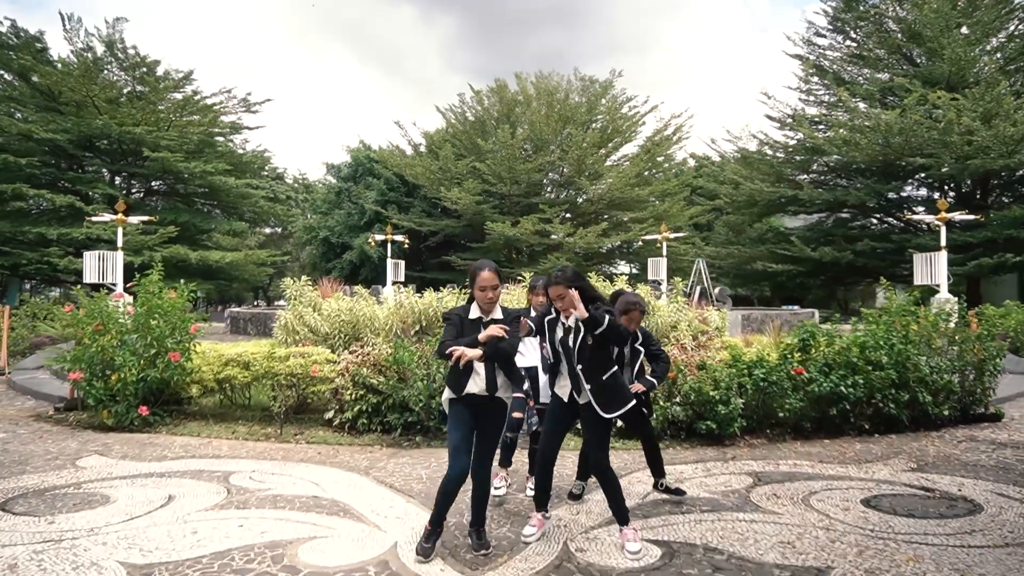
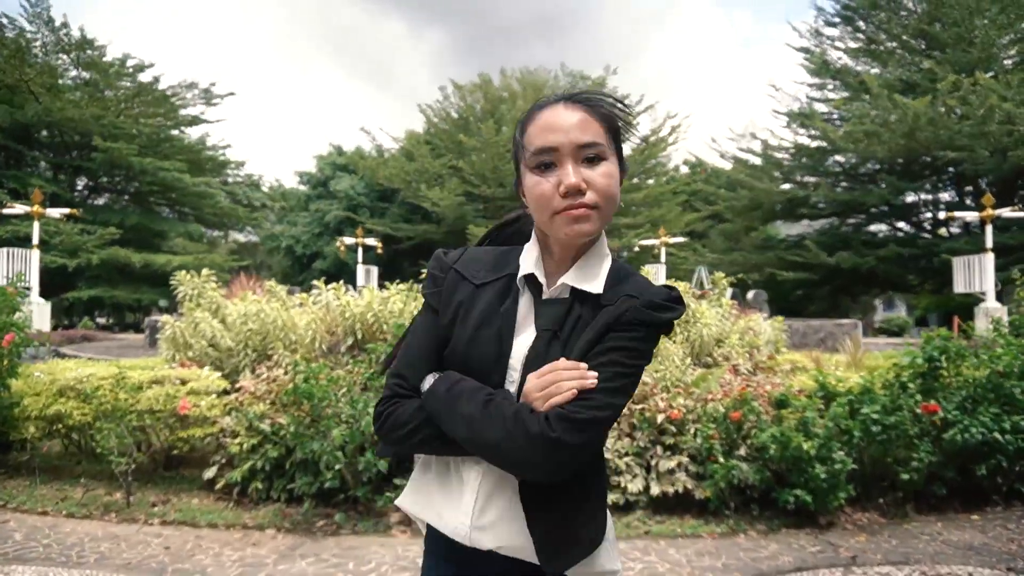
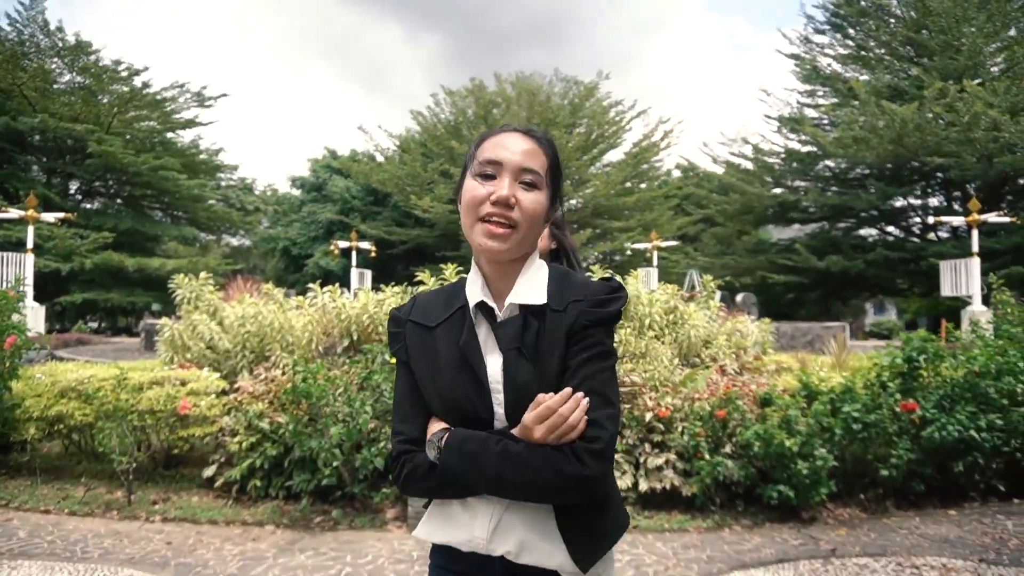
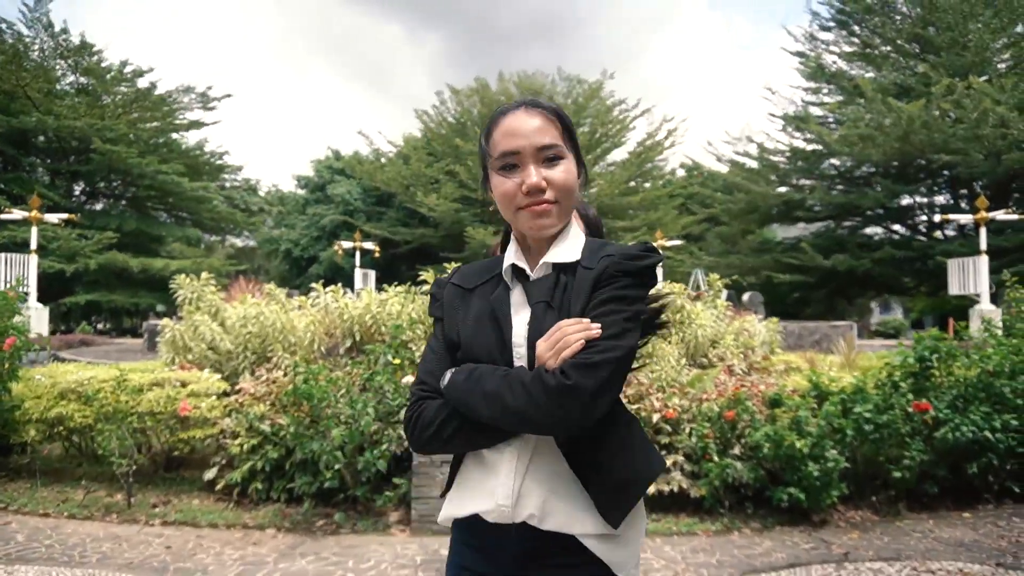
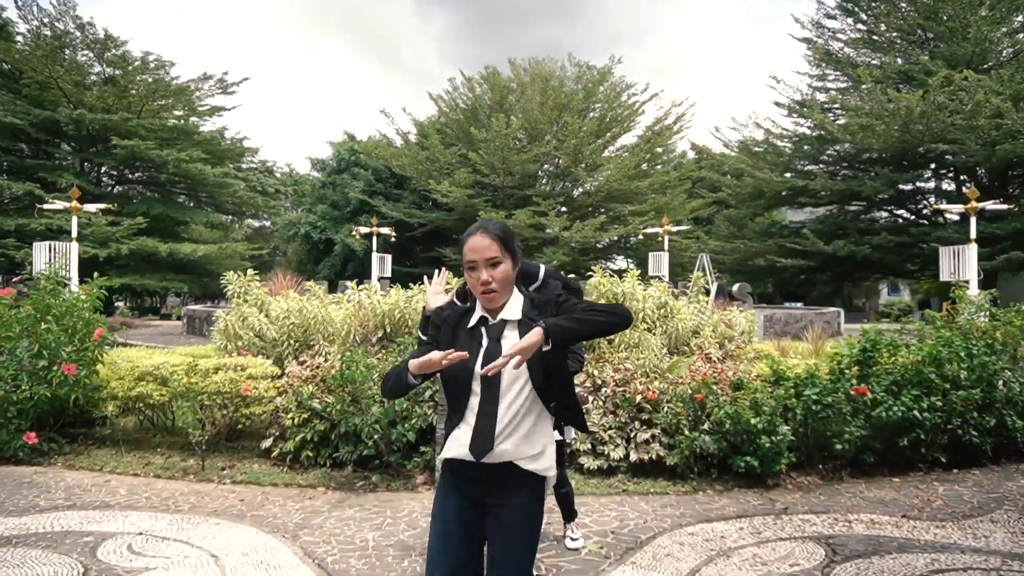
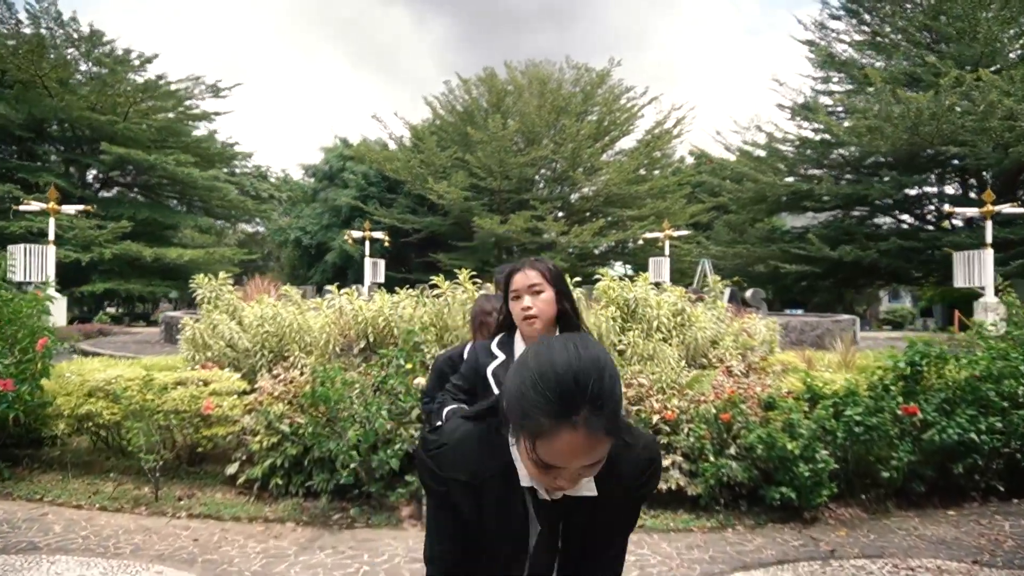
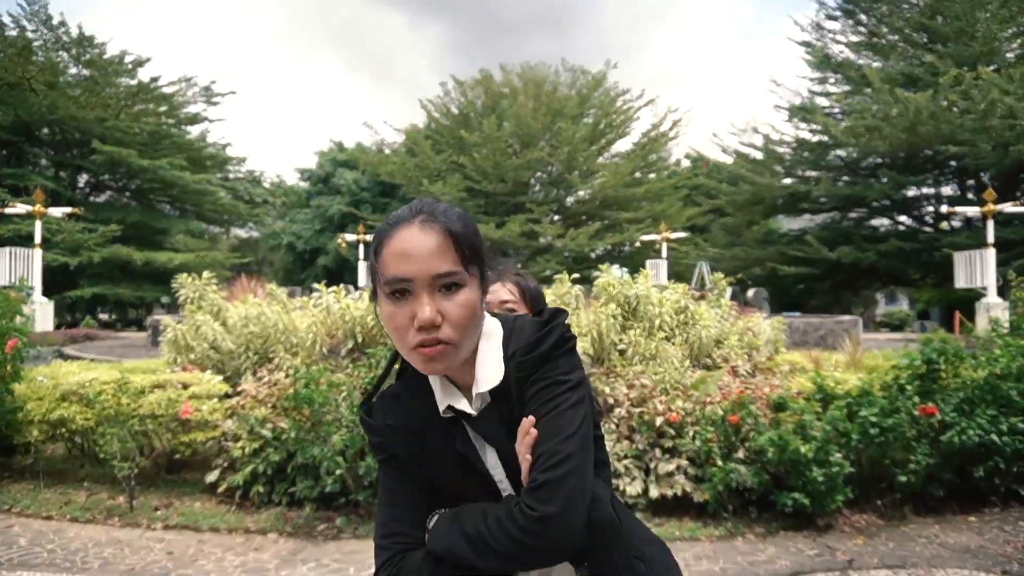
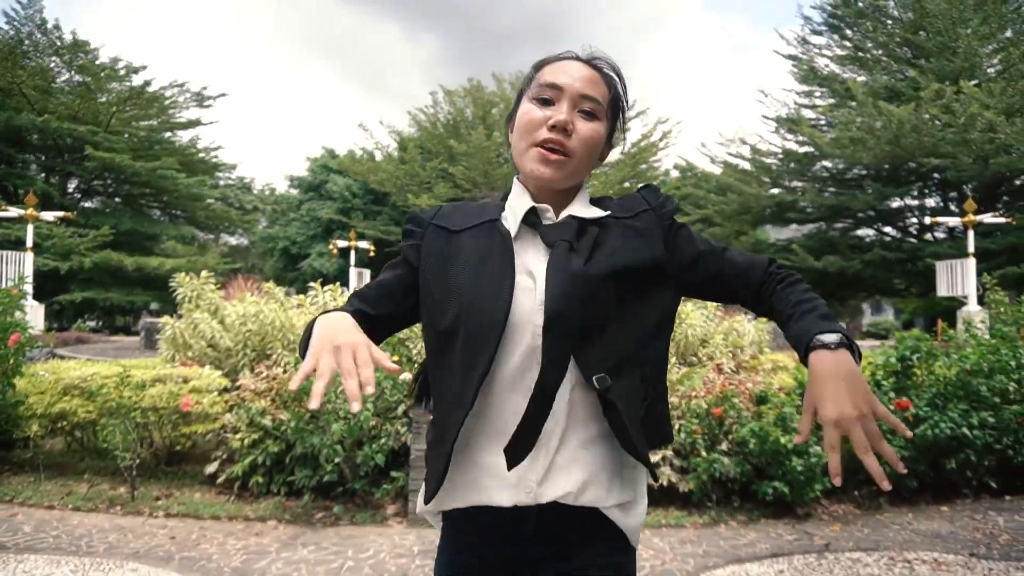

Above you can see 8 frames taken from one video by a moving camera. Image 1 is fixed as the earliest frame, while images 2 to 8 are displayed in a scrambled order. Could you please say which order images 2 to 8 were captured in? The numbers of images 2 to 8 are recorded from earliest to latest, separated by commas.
5, 6, 7, 2, 4, 3, 8
